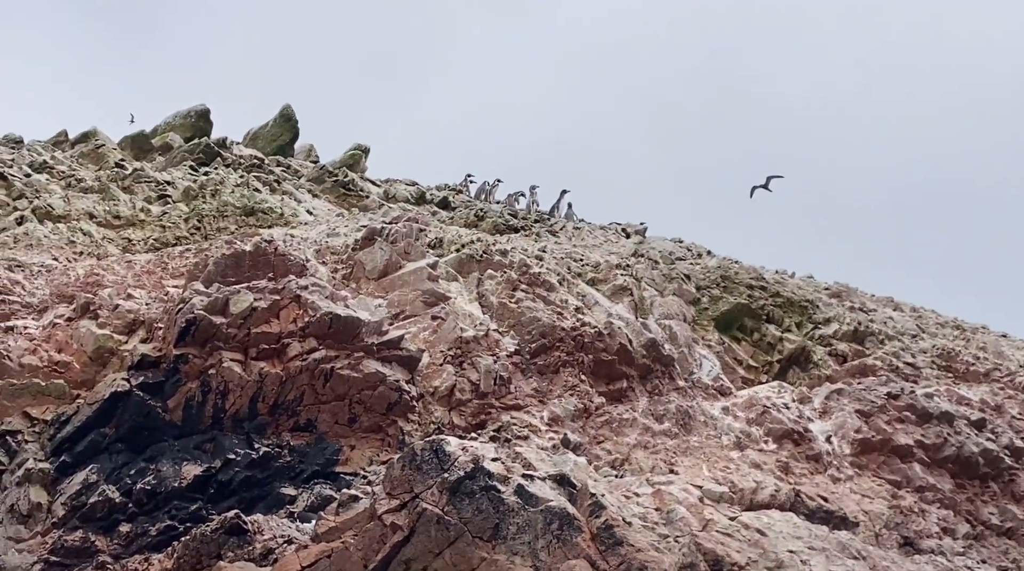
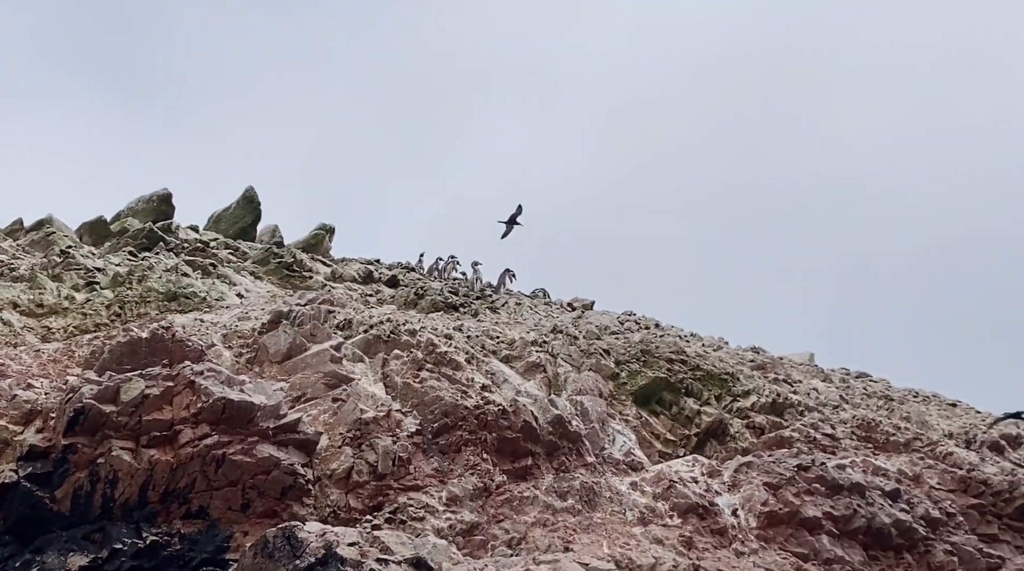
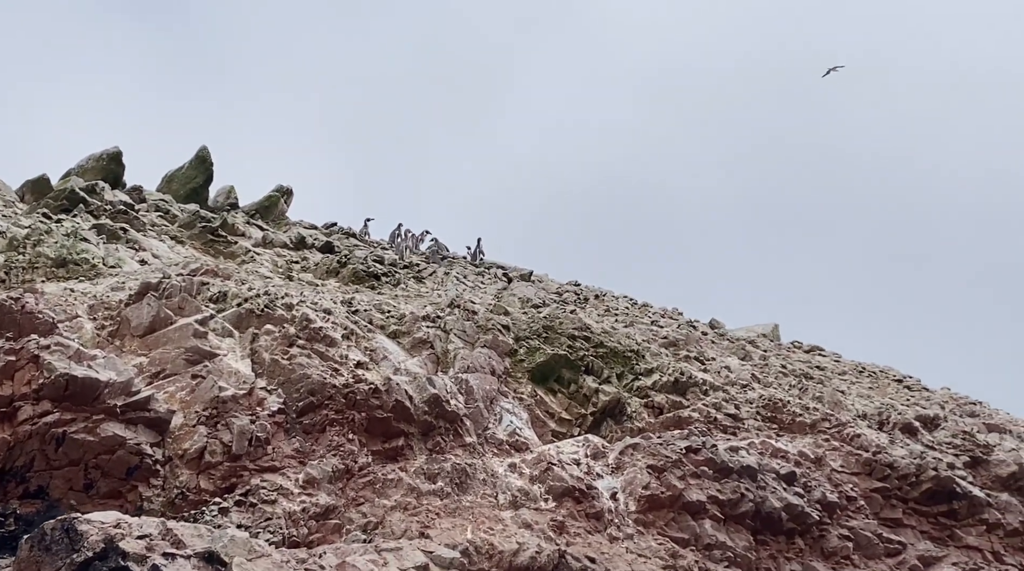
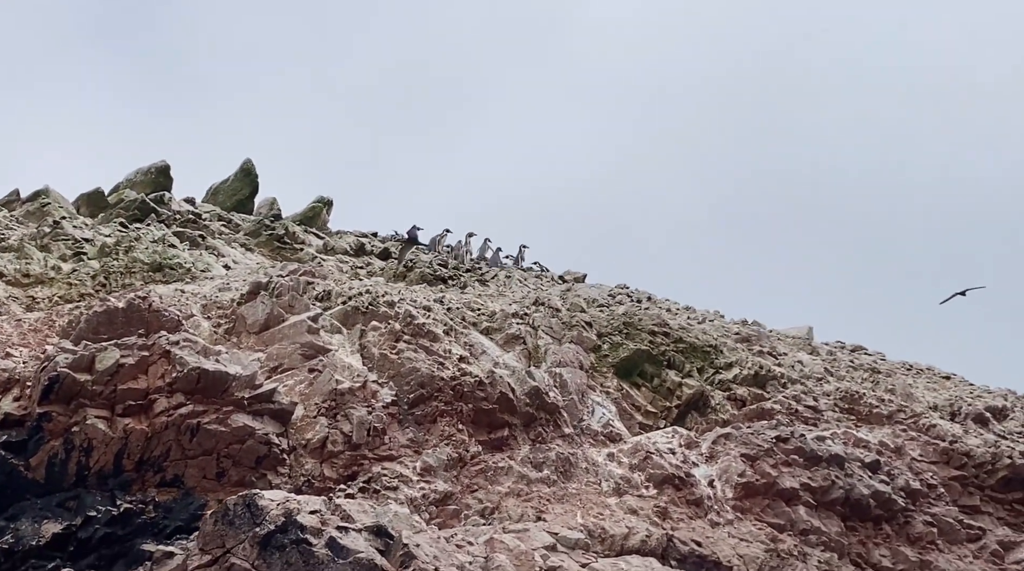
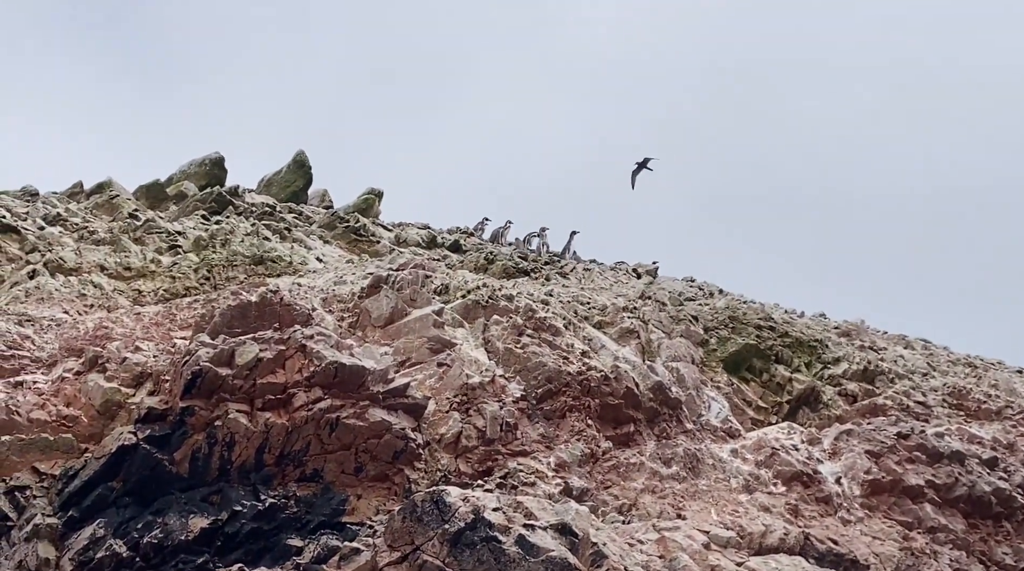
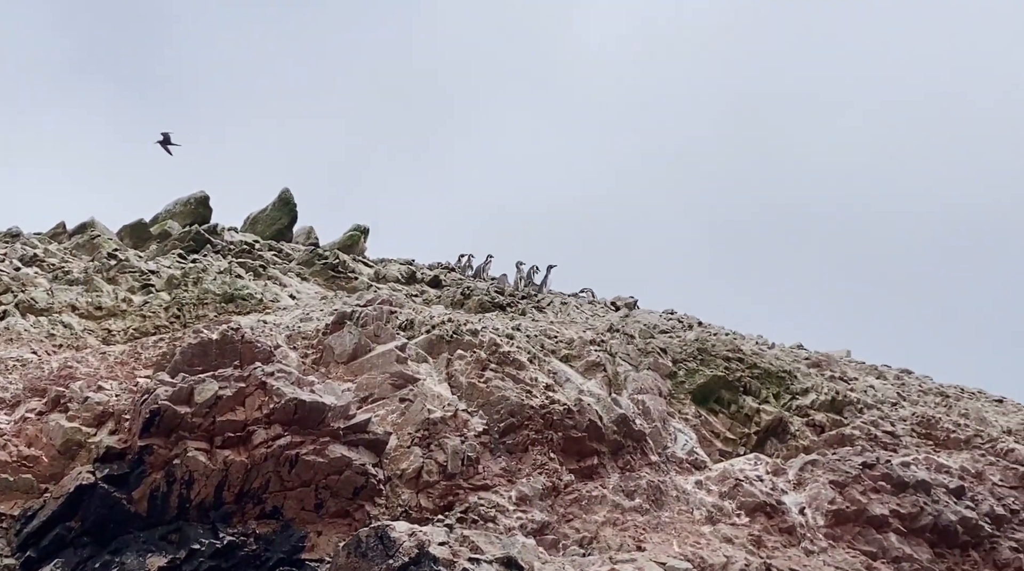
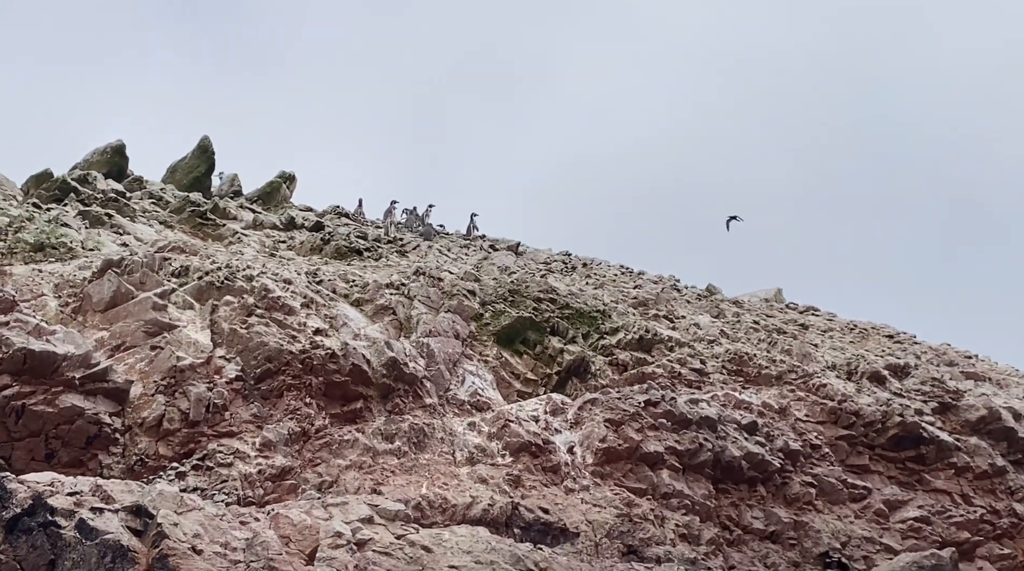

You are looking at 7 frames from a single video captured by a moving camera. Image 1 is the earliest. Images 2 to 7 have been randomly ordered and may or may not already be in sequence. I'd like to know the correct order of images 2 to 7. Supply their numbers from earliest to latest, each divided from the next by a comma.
5, 6, 2, 4, 3, 7
